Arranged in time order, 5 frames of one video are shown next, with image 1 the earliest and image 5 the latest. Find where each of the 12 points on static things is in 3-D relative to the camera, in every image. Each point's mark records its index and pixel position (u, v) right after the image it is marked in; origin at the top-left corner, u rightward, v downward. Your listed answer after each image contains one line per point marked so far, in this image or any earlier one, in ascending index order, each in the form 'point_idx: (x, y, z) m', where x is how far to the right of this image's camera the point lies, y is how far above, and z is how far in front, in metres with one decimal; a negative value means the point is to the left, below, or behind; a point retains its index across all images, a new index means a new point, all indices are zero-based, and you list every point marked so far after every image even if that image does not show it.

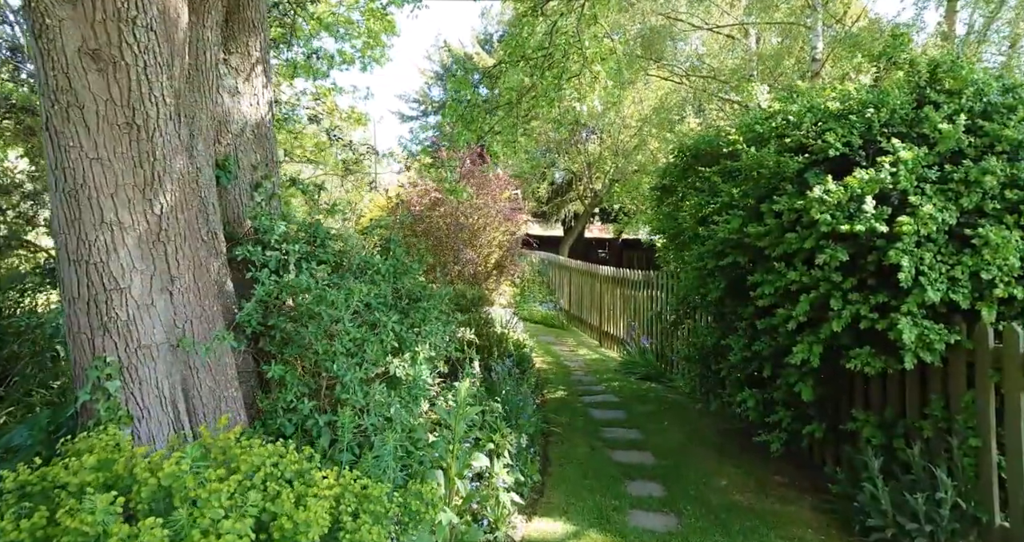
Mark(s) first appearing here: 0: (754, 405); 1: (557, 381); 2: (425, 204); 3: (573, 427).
0: (+1.6, -0.9, +4.4) m
1: (+0.5, -1.2, +7.2) m
2: (-1.2, +0.9, +9.5) m
3: (+0.5, -1.3, +5.5) m
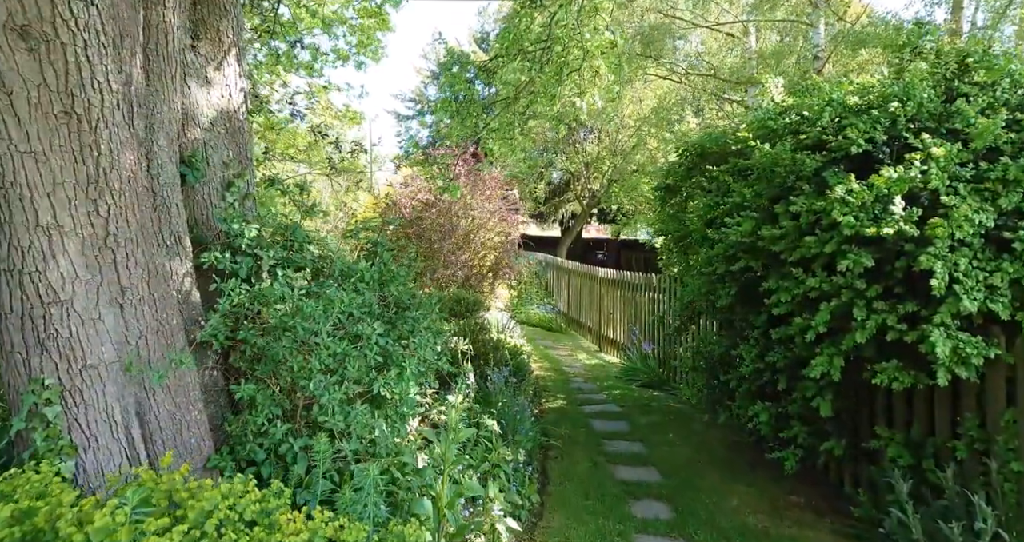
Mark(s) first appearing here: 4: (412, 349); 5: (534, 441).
0: (+1.6, -0.9, +4.1) m
1: (+0.4, -1.2, +6.9) m
2: (-1.3, +0.9, +9.2) m
3: (+0.5, -1.3, +5.2) m
4: (-0.5, -0.4, +3.2) m
5: (+0.1, -1.2, +4.8) m
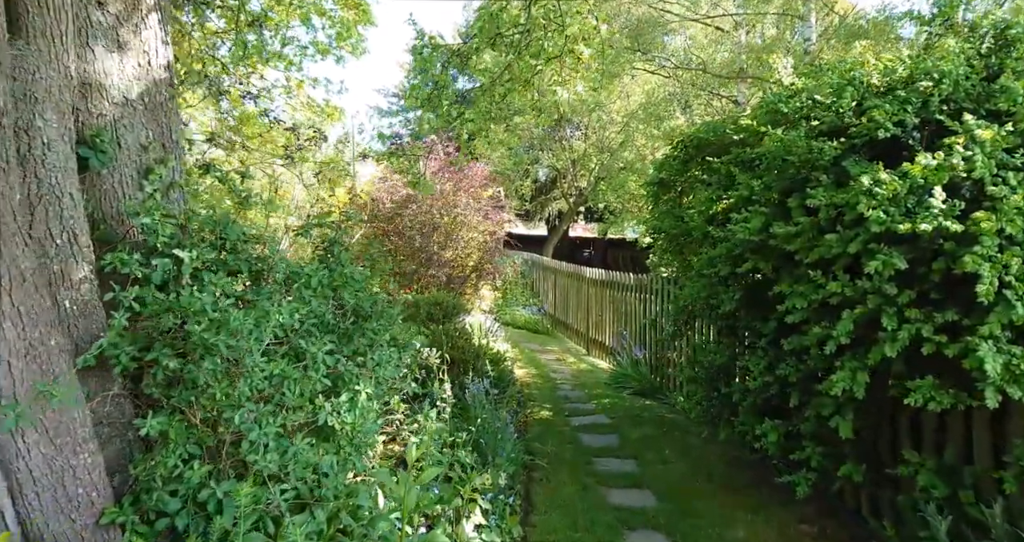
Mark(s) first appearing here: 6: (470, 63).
0: (+1.4, -0.9, +3.7) m
1: (+0.3, -1.2, +6.4) m
2: (-1.5, +0.9, +8.7) m
3: (+0.3, -1.3, +4.8) m
4: (-0.6, -0.4, +2.7) m
5: (0.0, -1.2, +4.3) m
6: (-0.3, +1.8, +5.8) m
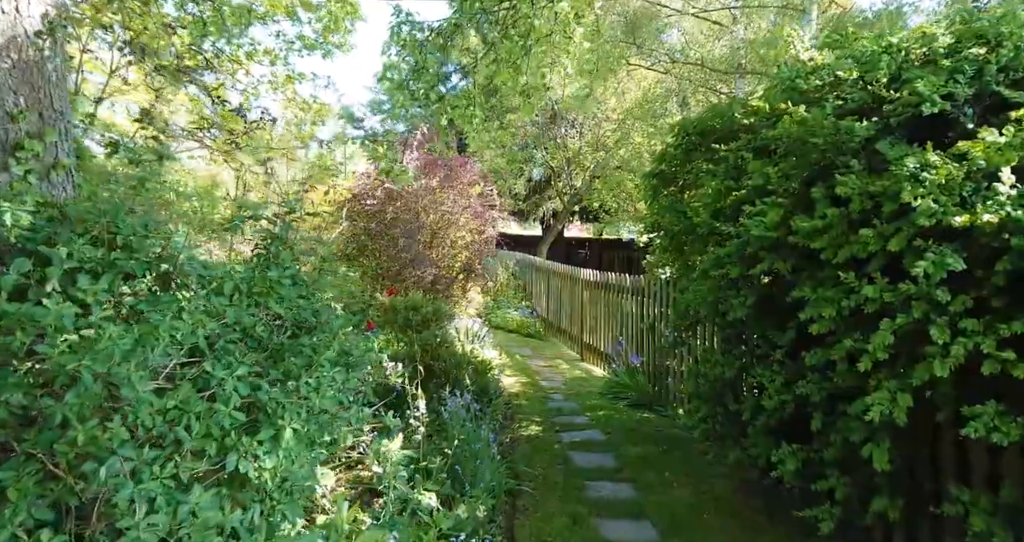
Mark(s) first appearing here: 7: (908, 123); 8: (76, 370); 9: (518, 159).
0: (+1.3, -0.9, +3.2) m
1: (+0.2, -1.2, +5.9) m
2: (-1.6, +0.9, +8.2) m
3: (+0.2, -1.3, +4.3) m
4: (-0.7, -0.4, +2.2) m
5: (-0.1, -1.2, +3.8) m
6: (-0.4, +1.8, +5.3) m
7: (+1.6, +0.6, +2.8) m
8: (-1.0, -0.2, +1.6) m
9: (+0.1, +2.6, +15.7) m
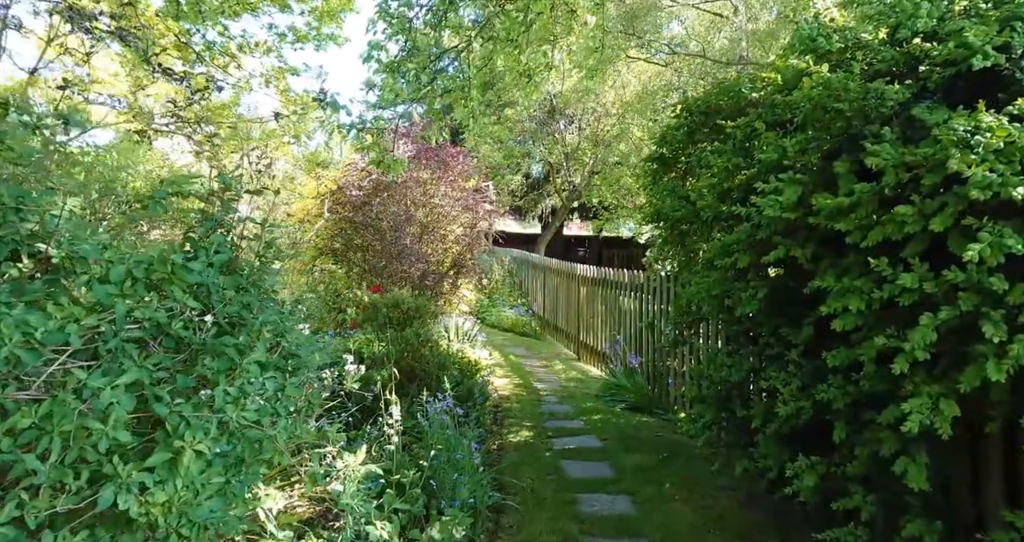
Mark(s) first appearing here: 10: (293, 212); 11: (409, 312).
0: (+1.2, -0.9, +2.8) m
1: (+0.1, -1.2, +5.5) m
2: (-1.7, +0.9, +7.8) m
3: (+0.1, -1.3, +3.9) m
4: (-0.8, -0.3, +1.8) m
5: (-0.2, -1.2, +3.4) m
6: (-0.5, +1.8, +4.9) m
7: (+1.5, +0.7, +2.4) m
8: (-1.1, -0.2, +1.2) m
9: (0.0, +2.7, +15.3) m
10: (-2.6, +0.7, +8.2) m
11: (-0.8, -0.3, +5.5) m
